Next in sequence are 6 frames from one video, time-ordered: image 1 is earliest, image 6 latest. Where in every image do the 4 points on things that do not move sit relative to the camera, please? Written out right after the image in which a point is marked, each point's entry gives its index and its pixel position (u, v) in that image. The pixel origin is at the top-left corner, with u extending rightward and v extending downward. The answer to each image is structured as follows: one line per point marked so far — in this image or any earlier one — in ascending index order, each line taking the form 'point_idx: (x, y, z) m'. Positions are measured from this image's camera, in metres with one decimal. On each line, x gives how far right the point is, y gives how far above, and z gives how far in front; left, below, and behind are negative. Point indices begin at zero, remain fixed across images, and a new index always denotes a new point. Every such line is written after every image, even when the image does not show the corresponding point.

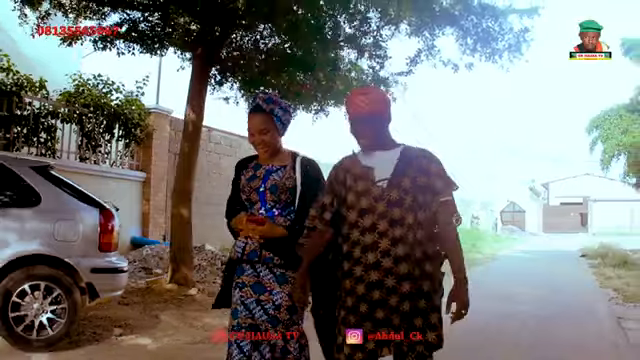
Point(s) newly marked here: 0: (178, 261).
0: (-1.5, -0.9, +7.7) m
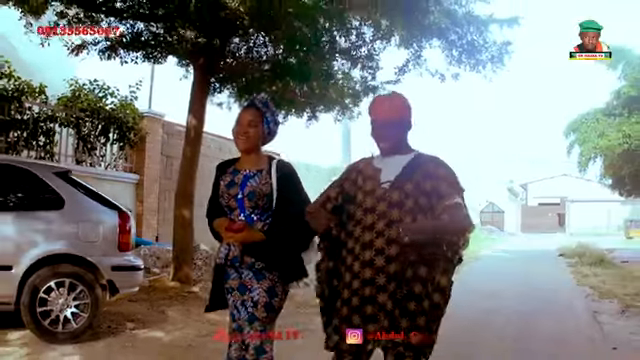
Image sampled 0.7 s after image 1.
0: (-1.6, -0.9, +8.1) m
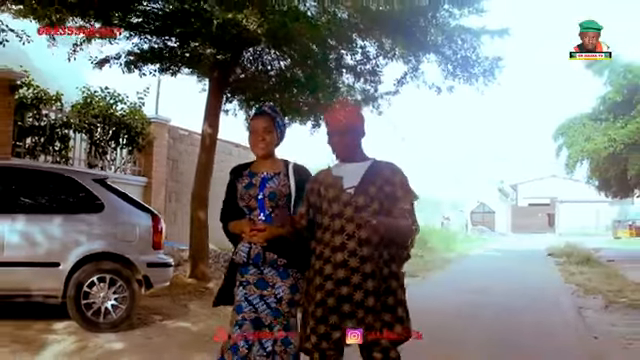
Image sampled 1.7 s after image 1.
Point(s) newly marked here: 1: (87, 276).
0: (-1.5, -1.0, +8.8) m
1: (-1.9, -0.8, +5.6) m
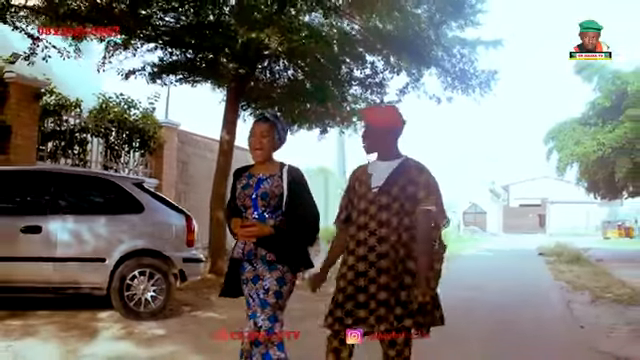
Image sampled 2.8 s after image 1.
0: (-1.4, -1.0, +9.4) m
1: (-1.7, -0.8, +6.3) m
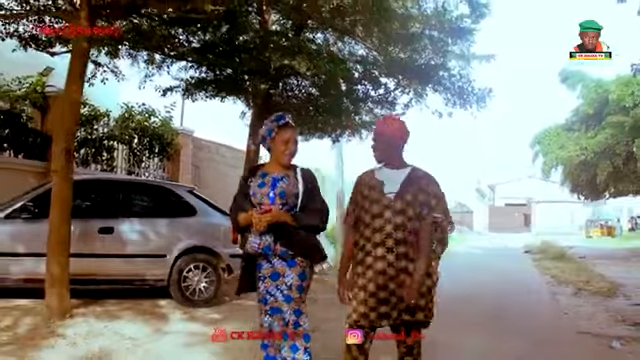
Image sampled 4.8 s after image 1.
0: (-1.2, -1.1, +10.6) m
1: (-1.4, -0.9, +7.4) m
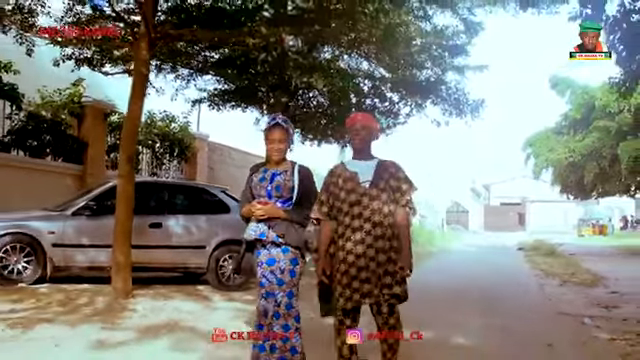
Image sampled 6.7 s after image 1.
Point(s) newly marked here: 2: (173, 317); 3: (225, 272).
0: (-1.0, -1.1, +11.8) m
1: (-1.2, -0.9, +8.7) m
2: (-1.4, -1.3, +6.4) m
3: (-1.2, -1.1, +8.7) m
